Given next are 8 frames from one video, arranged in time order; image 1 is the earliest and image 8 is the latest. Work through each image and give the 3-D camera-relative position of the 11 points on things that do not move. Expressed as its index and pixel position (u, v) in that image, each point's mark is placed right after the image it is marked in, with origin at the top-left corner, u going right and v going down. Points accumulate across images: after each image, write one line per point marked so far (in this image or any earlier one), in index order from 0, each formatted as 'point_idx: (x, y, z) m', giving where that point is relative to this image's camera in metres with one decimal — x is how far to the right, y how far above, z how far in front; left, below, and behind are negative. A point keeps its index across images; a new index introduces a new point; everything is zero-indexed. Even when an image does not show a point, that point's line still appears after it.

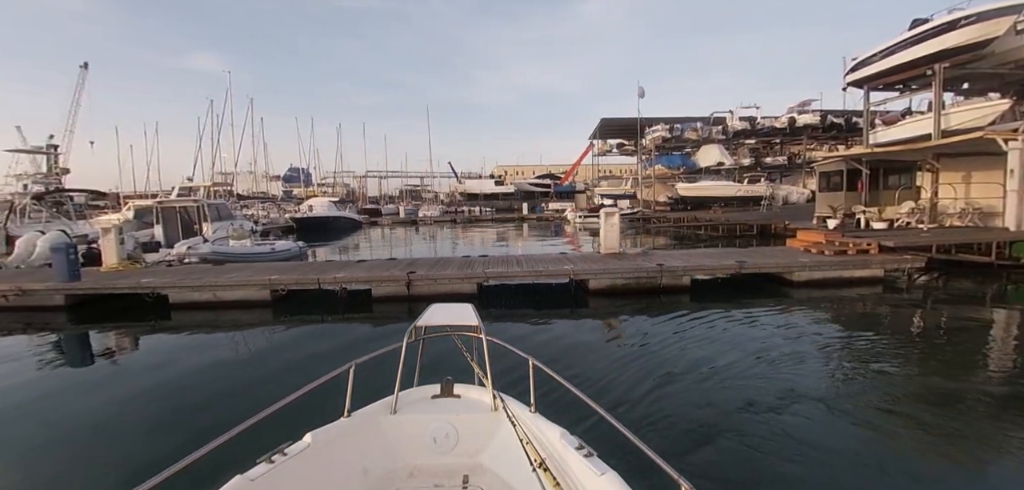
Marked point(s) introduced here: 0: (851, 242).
0: (+9.4, +0.1, +11.4) m
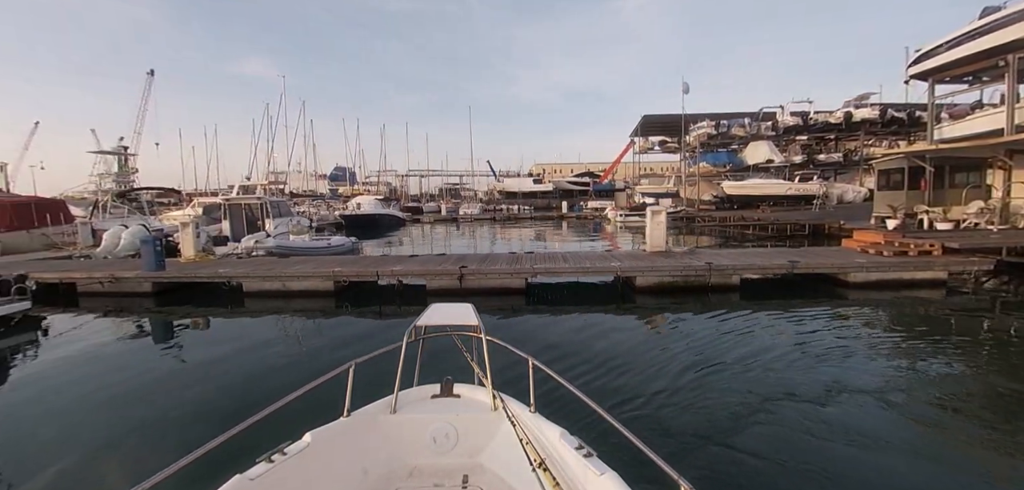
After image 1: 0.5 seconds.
0: (+10.5, +0.1, +10.8) m
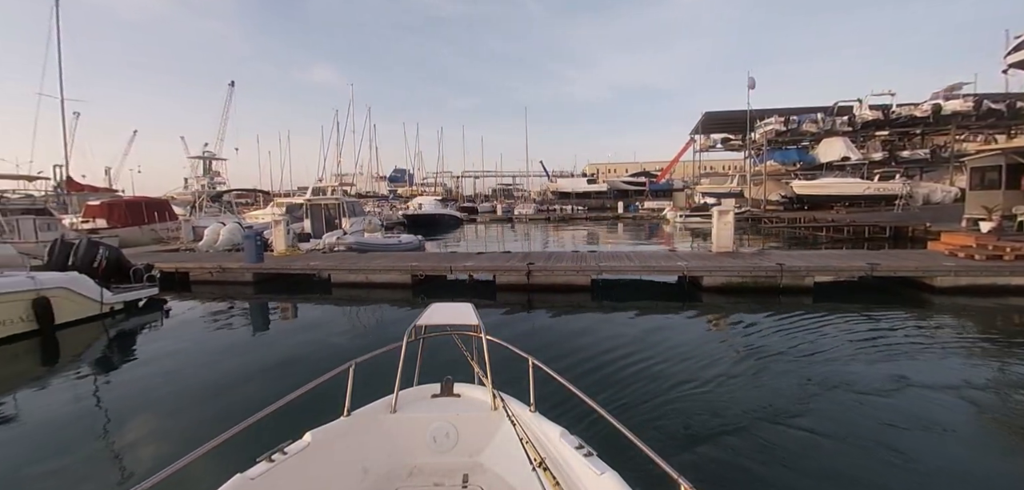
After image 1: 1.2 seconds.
0: (+11.9, 0.0, +9.8) m
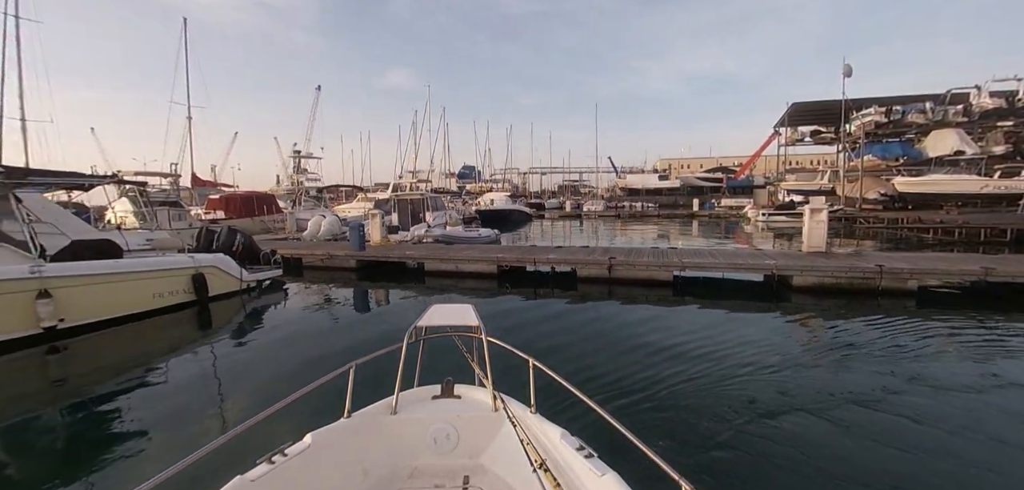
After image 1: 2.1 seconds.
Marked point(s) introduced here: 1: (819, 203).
0: (+13.4, -0.2, +8.4) m
1: (+8.2, +1.1, +11.3) m
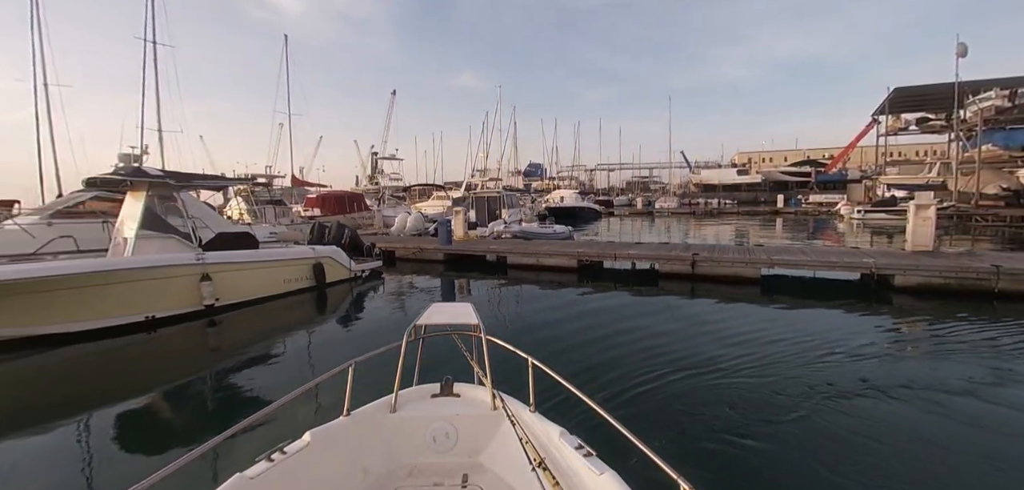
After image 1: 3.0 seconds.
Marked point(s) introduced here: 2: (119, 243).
0: (+14.8, -0.3, +6.7) m
1: (+10.1, +1.1, +10.3) m
2: (-6.6, +0.1, +7.1) m
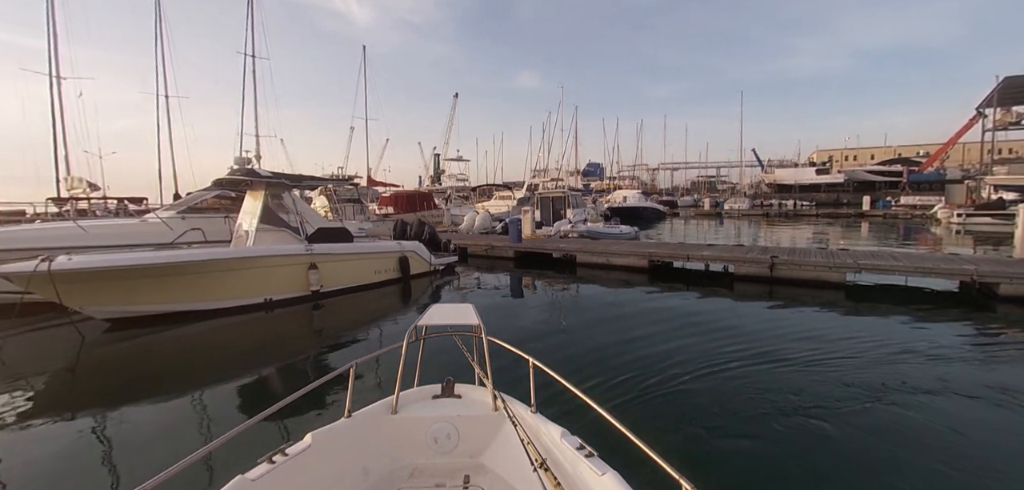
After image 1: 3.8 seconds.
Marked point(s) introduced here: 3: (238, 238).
0: (+15.9, -0.6, +5.1) m
1: (+11.6, +0.9, +9.3) m
2: (-5.3, +0.2, +8.2) m
3: (-5.4, +0.2, +8.2) m
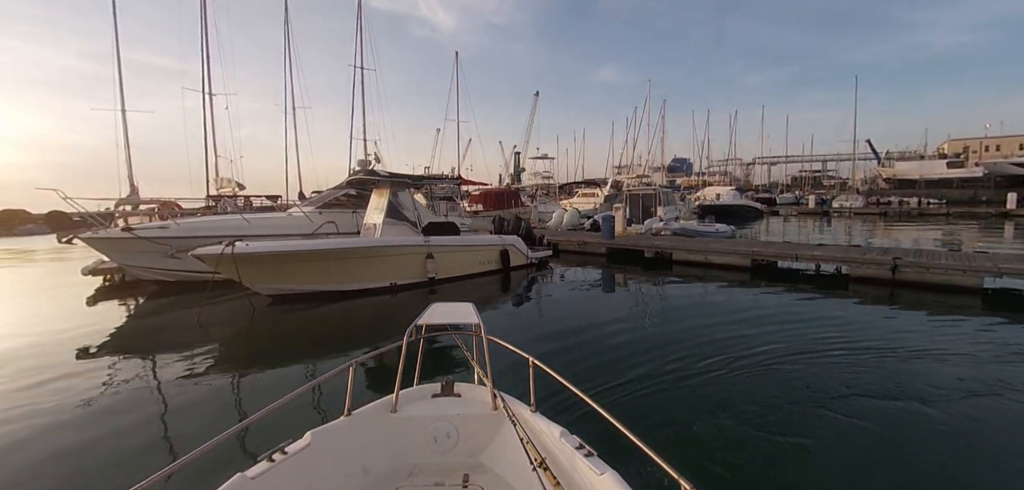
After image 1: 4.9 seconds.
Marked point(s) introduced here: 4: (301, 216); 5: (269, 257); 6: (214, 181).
0: (+17.0, -0.8, +2.7) m
1: (+13.6, +0.8, +7.6) m
2: (-3.3, +0.4, +9.4) m
3: (-3.4, +0.3, +9.5) m
4: (-5.1, +0.7, +10.0) m
5: (-4.6, -0.2, +7.8) m
6: (-13.6, +2.9, +18.9) m
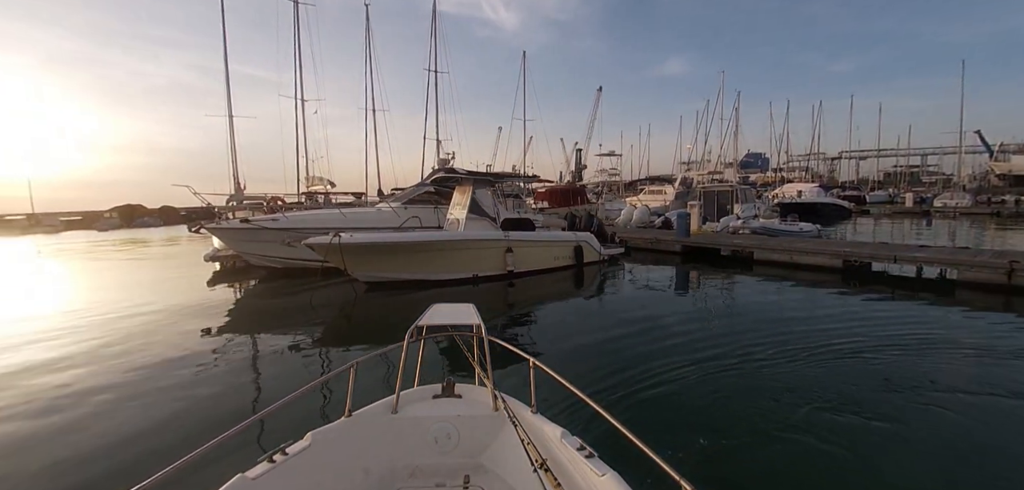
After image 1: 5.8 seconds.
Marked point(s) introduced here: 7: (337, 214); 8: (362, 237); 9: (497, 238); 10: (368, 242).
0: (+17.7, -1.1, +0.9) m
1: (+15.0, +0.6, +6.1) m
2: (-1.6, +0.5, +10.1) m
3: (-1.6, +0.5, +10.2) m
4: (-3.3, +0.9, +10.9) m
5: (-3.0, -0.1, +8.7) m
6: (-10.5, +3.3, +20.8) m
7: (-4.6, +0.8, +10.8) m
8: (-3.1, +0.1, +8.6) m
9: (-0.5, +0.1, +9.7) m
10: (-3.0, 0.0, +8.6) m
